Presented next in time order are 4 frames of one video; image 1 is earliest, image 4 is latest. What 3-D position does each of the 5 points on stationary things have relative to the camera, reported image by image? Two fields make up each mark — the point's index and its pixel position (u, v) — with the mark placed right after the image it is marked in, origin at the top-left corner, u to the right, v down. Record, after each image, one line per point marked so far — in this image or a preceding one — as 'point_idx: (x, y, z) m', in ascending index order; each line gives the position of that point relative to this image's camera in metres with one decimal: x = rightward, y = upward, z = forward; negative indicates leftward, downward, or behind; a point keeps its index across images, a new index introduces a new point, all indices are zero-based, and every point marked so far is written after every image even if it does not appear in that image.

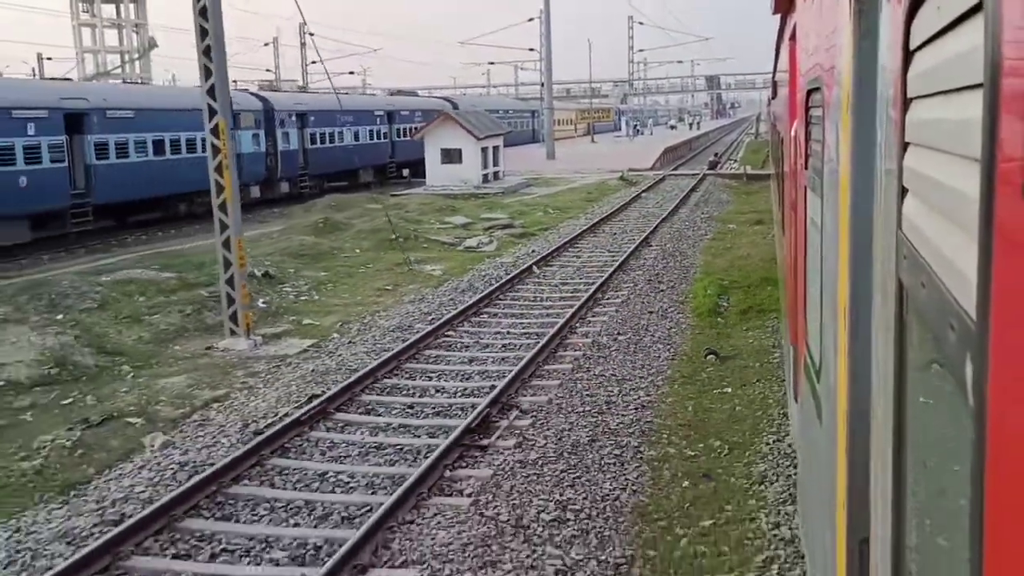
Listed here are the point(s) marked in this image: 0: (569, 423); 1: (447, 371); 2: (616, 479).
0: (+0.5, -1.1, +7.6) m
1: (-0.6, -0.8, +9.2) m
2: (+0.7, -1.3, +6.6) m
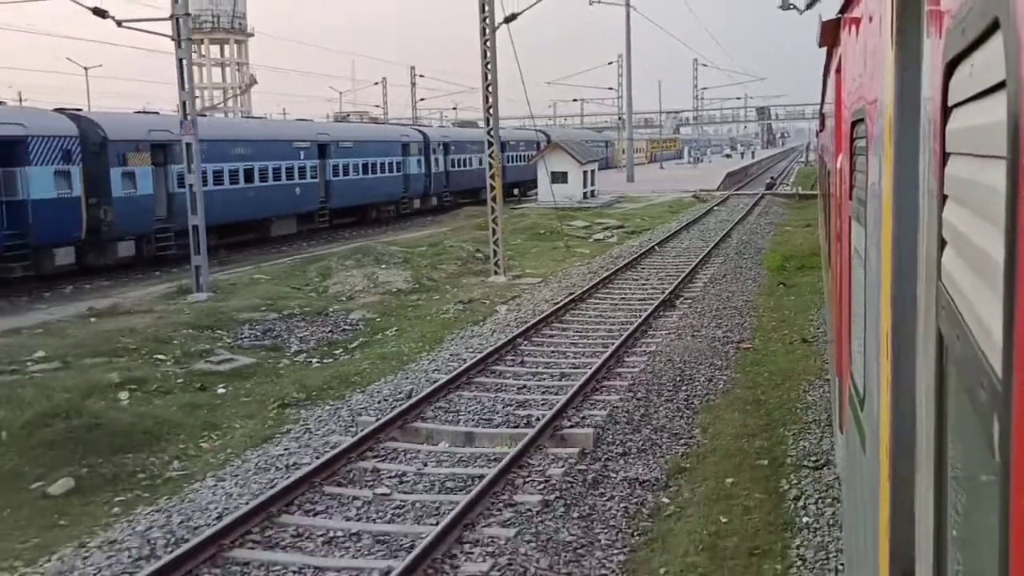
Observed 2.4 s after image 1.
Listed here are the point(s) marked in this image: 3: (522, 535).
0: (+3.2, -0.2, +14.7) m
1: (+2.2, 0.0, +16.3) m
2: (+3.4, -0.4, +13.6) m
3: (+0.1, -1.6, +6.1) m
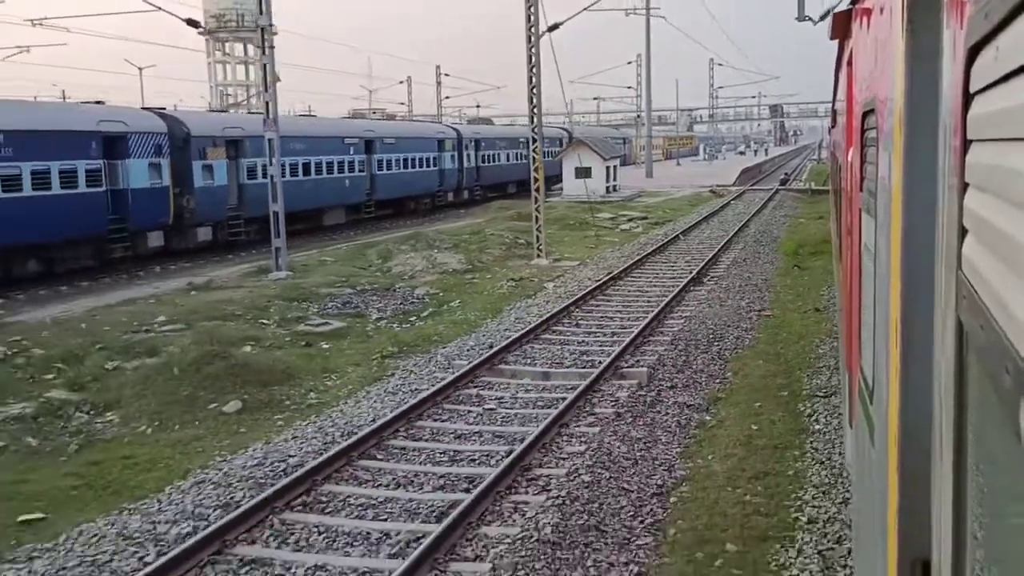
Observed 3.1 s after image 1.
0: (+4.0, +0.1, +16.6) m
1: (+3.0, +0.4, +18.2) m
2: (+4.2, 0.0, +15.5) m
3: (+0.8, -1.2, +8.0) m
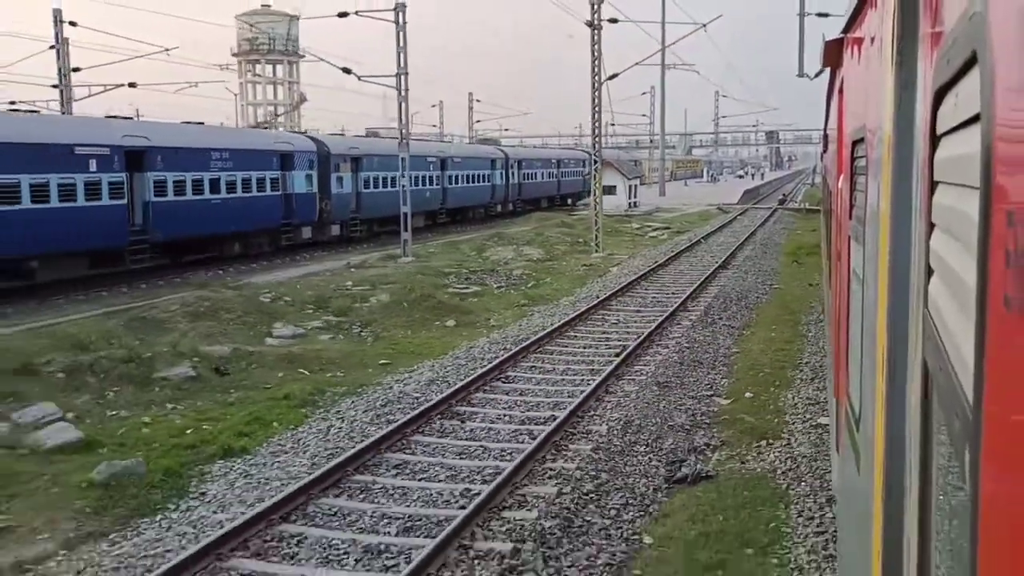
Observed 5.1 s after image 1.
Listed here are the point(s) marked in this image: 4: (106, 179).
0: (+5.8, +0.5, +22.4) m
1: (+4.8, +0.7, +24.0) m
2: (+6.0, +0.3, +21.3) m
3: (+2.6, -0.6, +13.8) m
4: (-7.4, +2.0, +17.0) m
